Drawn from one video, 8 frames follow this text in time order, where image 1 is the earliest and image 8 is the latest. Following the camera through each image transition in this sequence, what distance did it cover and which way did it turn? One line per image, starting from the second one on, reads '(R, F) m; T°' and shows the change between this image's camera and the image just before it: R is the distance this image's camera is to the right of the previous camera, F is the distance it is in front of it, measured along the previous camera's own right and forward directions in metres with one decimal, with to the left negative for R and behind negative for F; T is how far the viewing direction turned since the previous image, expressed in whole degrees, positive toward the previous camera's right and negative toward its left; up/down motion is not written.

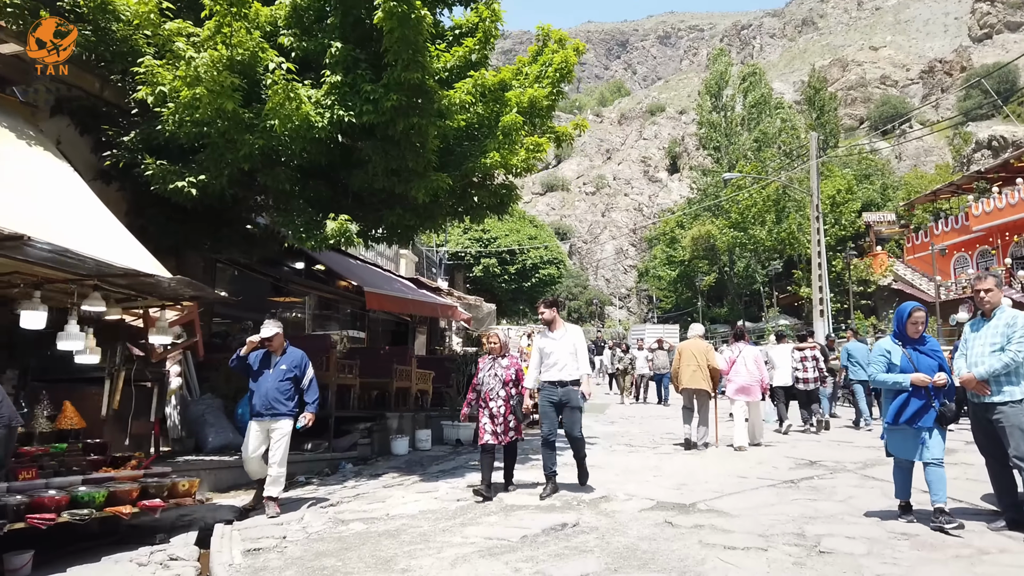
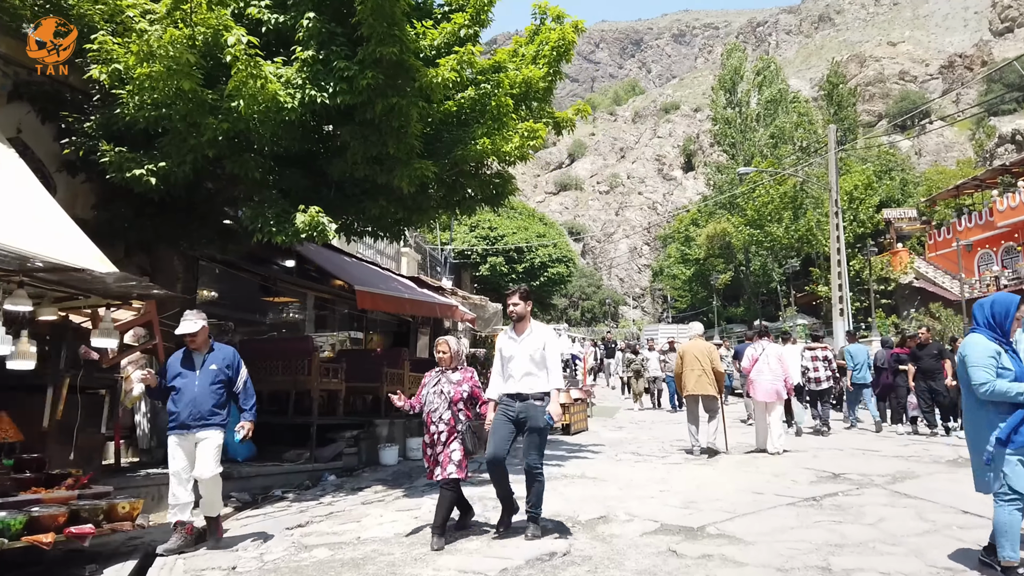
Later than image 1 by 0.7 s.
(+0.2, +0.6) m; -1°
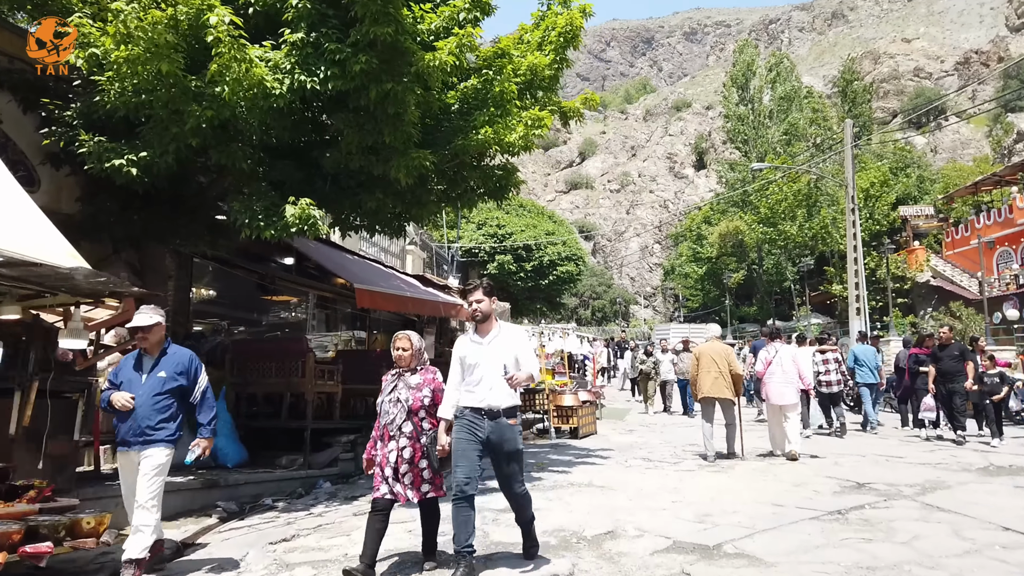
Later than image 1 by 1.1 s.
(+0.1, +0.4) m; -1°
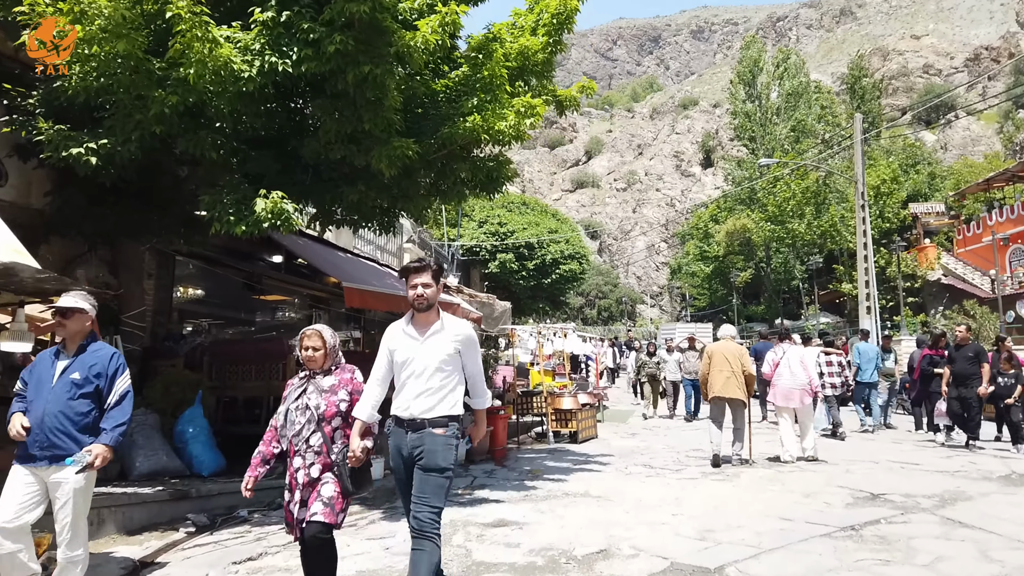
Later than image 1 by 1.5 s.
(+0.1, +0.4) m; -1°
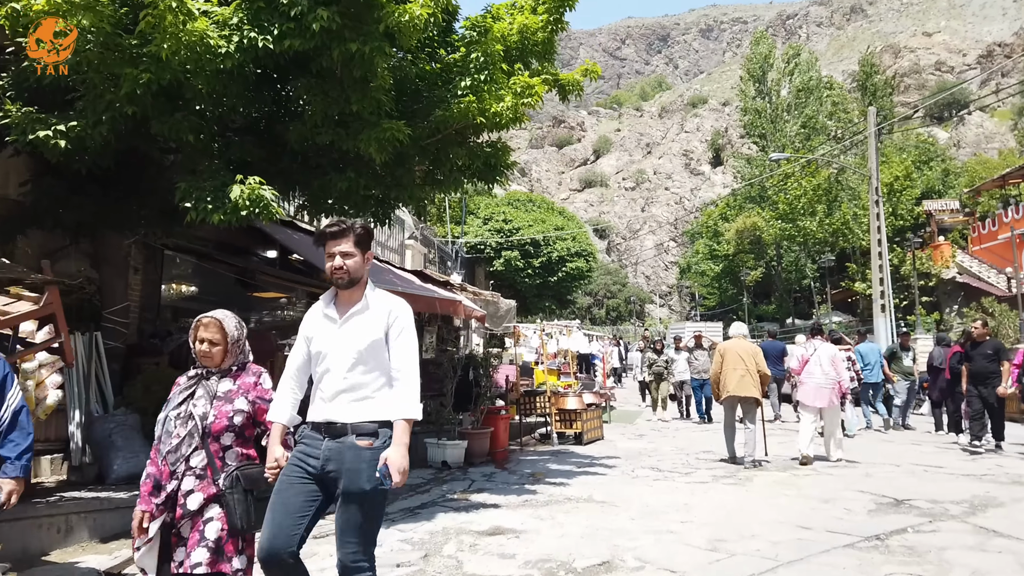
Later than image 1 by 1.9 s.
(+0.1, +0.4) m; -1°
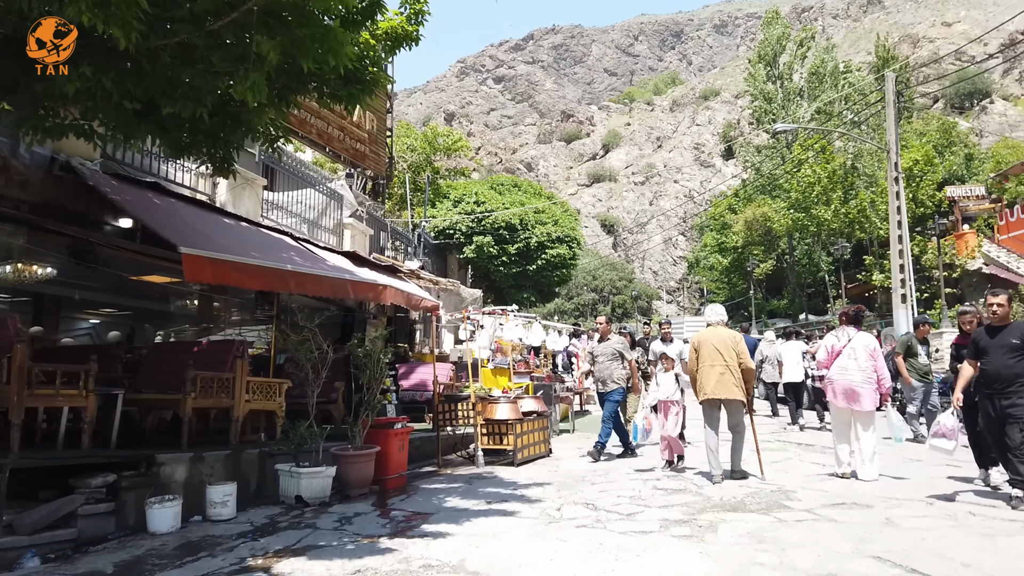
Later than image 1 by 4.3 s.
(+1.0, +2.2) m; -1°
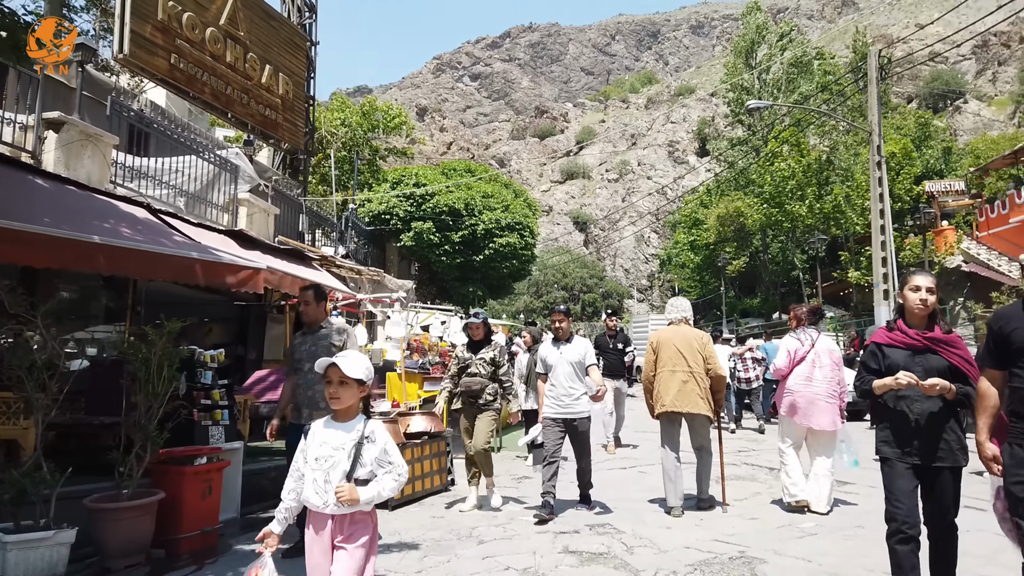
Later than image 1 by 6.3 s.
(+0.8, +2.0) m; +2°
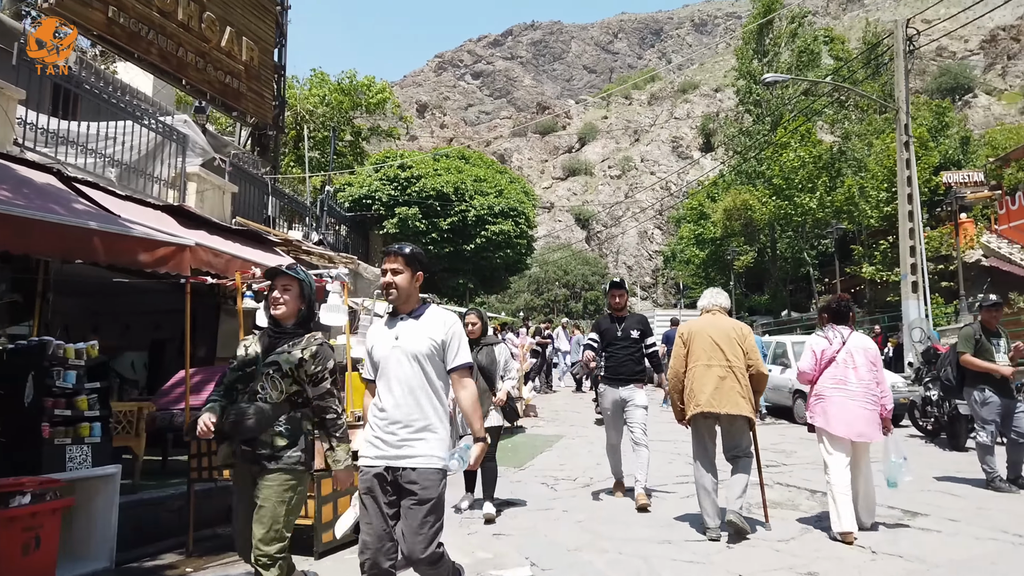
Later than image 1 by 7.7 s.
(+0.2, +1.4) m; 0°
